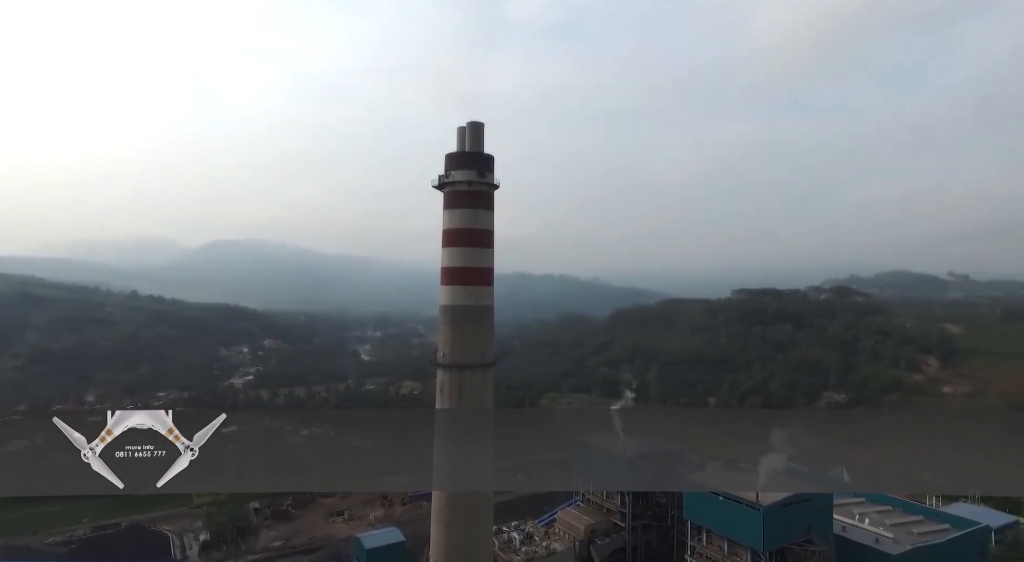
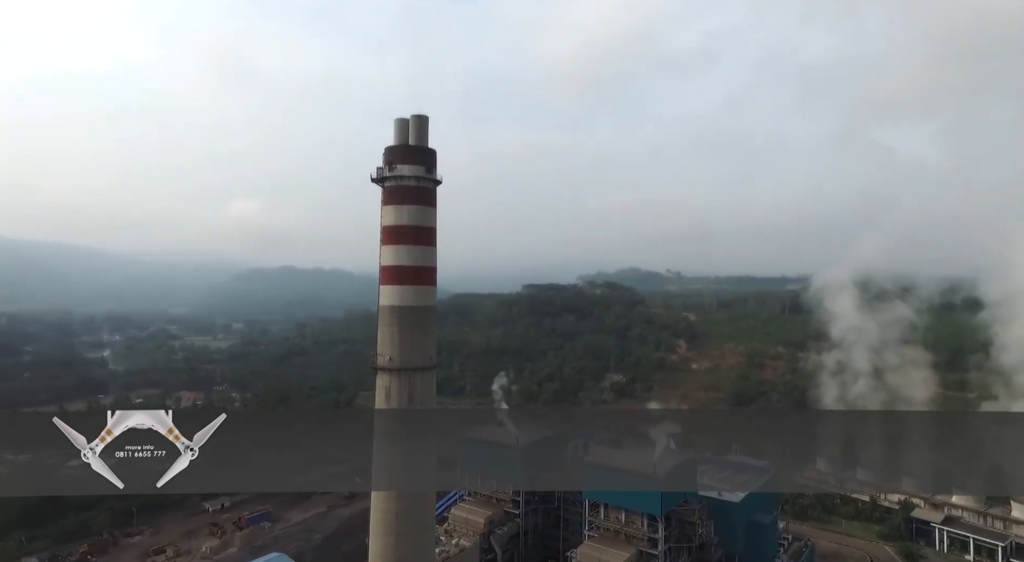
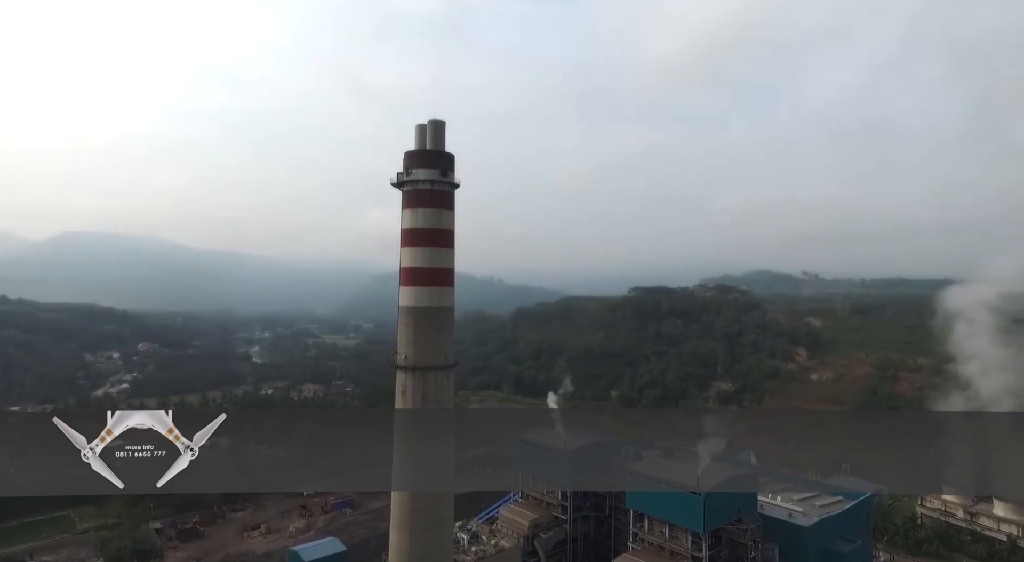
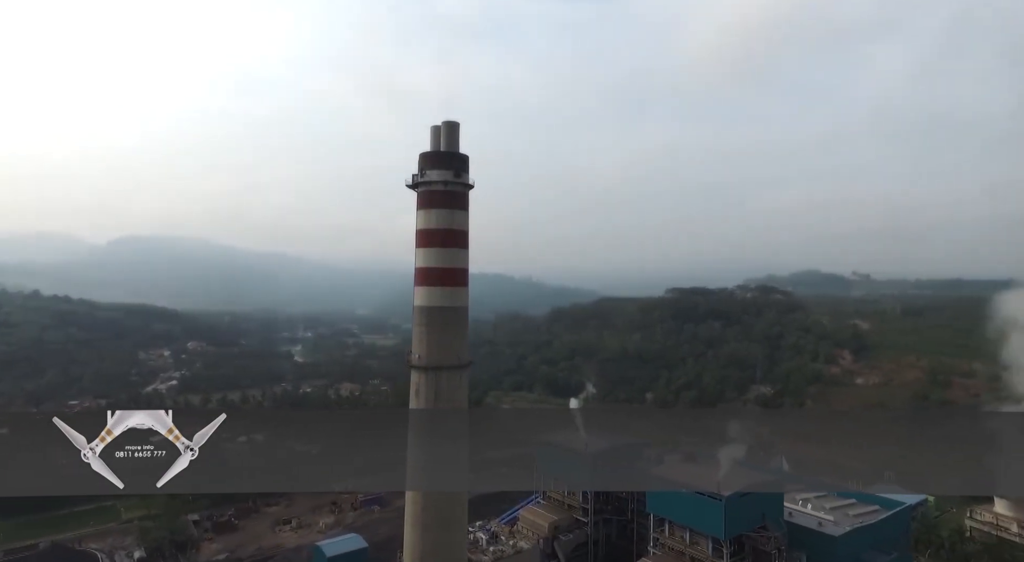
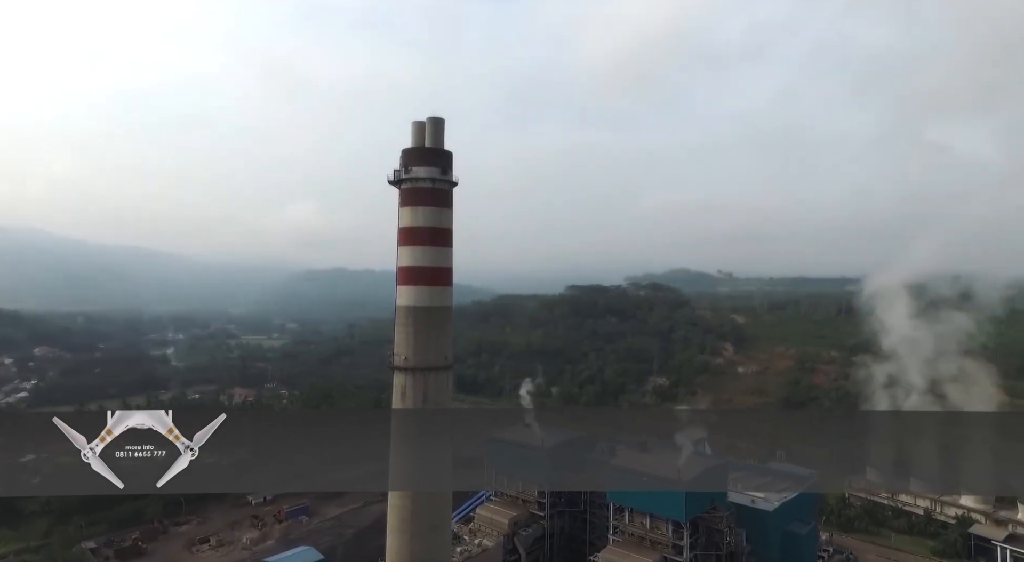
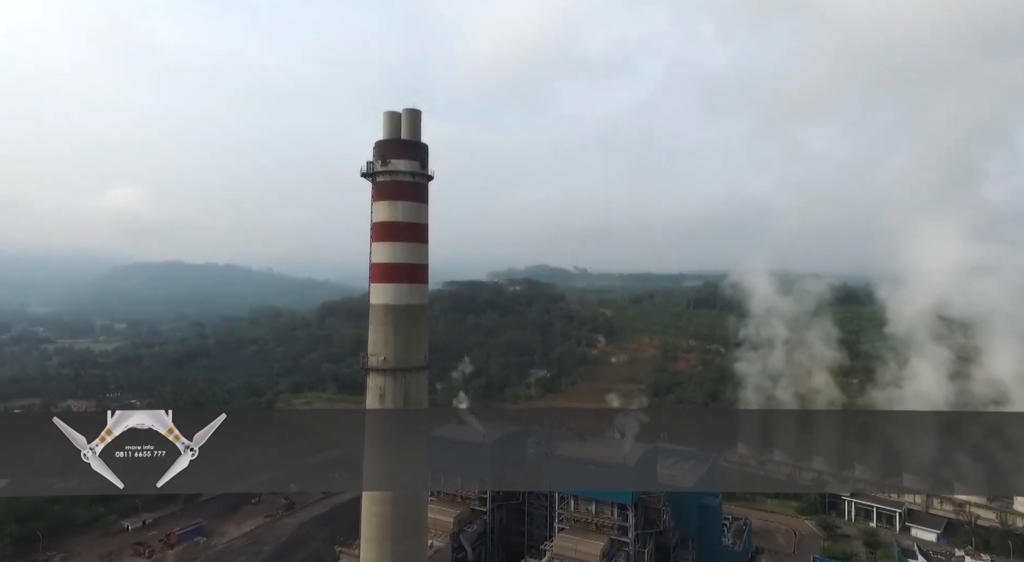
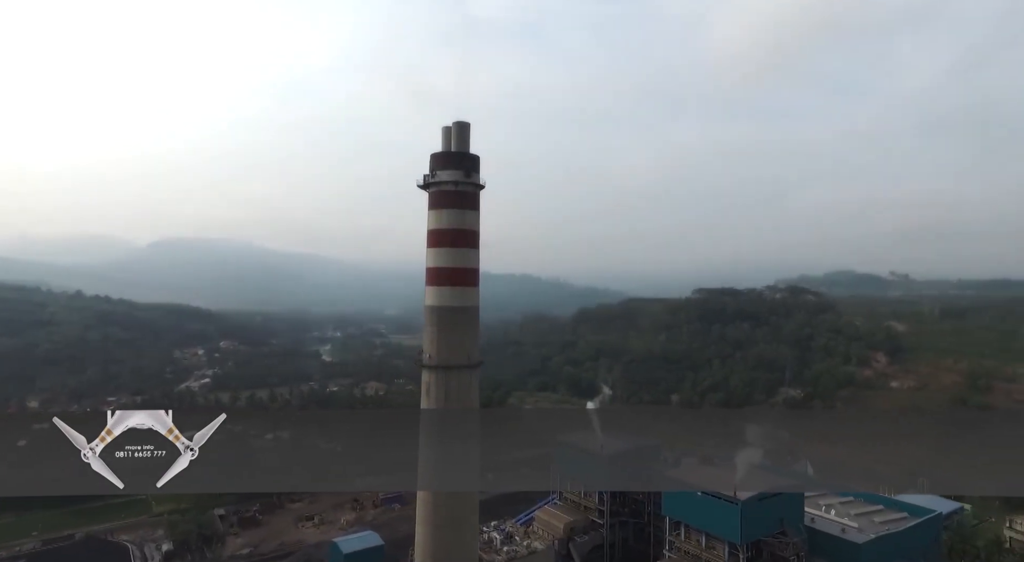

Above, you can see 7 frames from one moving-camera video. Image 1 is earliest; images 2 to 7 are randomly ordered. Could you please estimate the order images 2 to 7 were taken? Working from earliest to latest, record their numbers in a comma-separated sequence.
7, 4, 3, 5, 2, 6
